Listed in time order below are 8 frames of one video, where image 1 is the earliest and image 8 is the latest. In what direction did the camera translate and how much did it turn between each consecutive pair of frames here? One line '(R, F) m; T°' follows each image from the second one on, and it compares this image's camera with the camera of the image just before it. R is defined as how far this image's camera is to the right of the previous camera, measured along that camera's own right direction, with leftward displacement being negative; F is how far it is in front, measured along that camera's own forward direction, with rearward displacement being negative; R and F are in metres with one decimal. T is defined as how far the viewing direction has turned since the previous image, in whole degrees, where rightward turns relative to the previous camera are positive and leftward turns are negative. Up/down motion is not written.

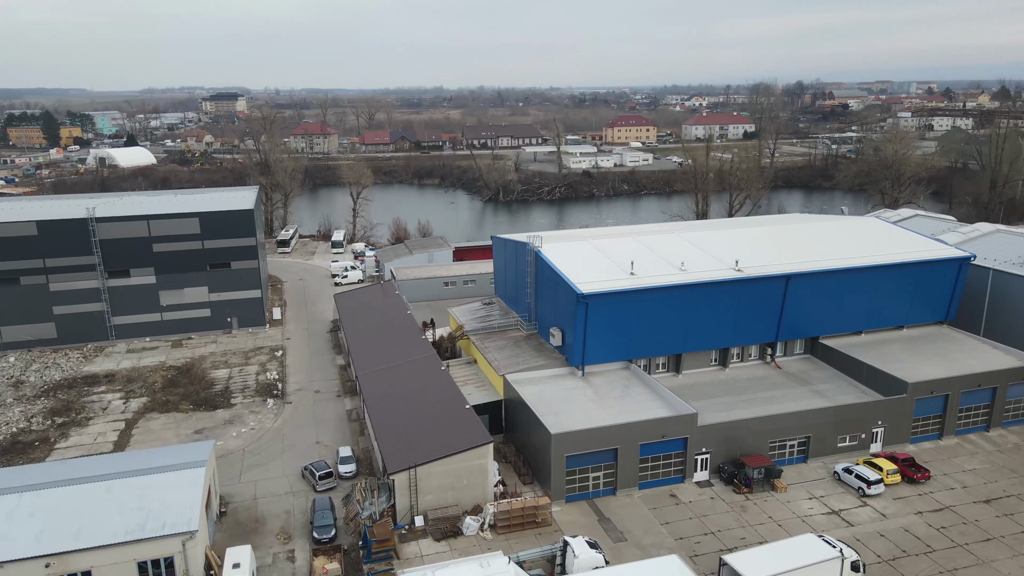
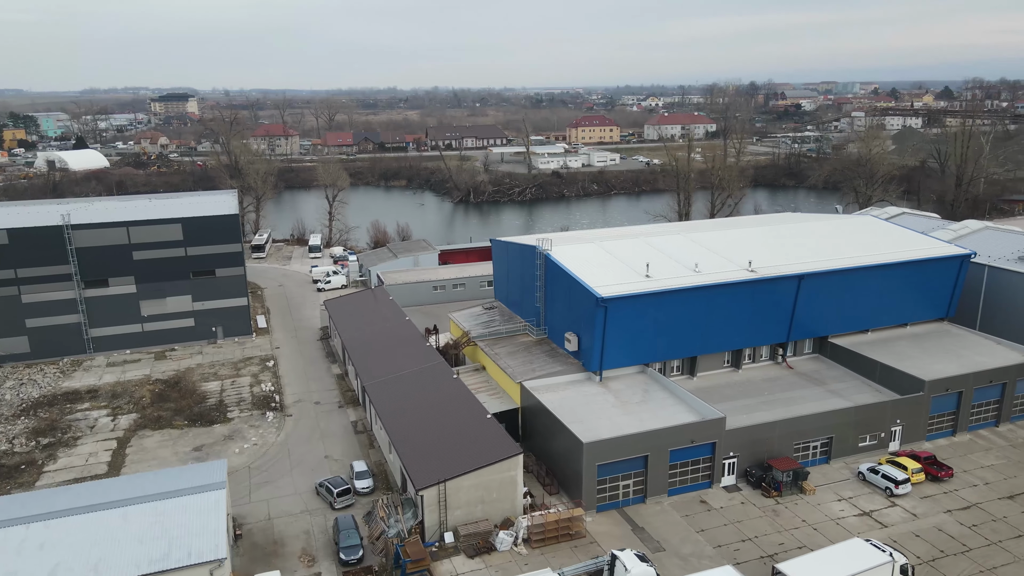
(-1.3, +0.5) m; +3°
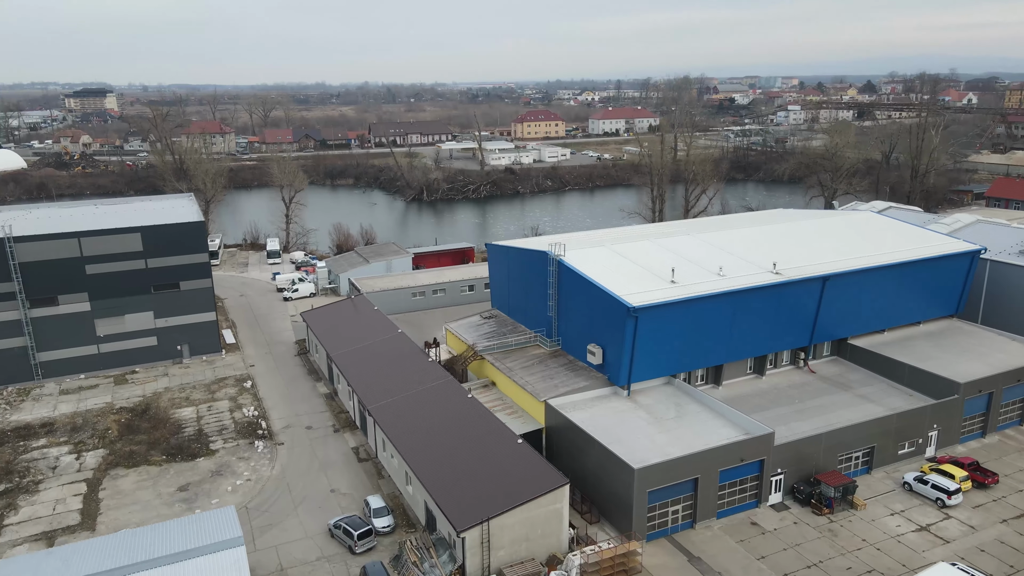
(-1.8, +1.4) m; +5°
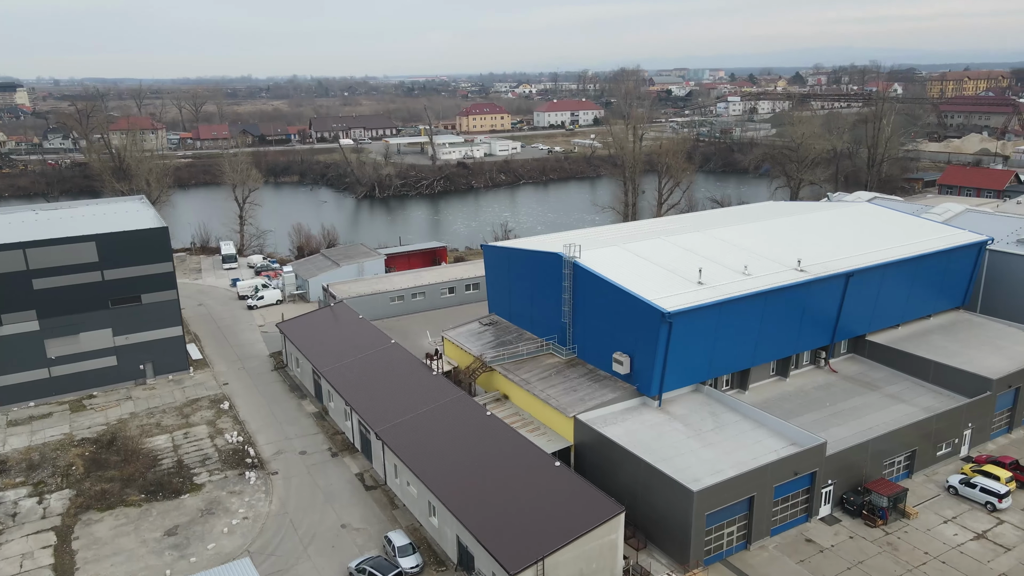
(-1.7, +1.4) m; +5°
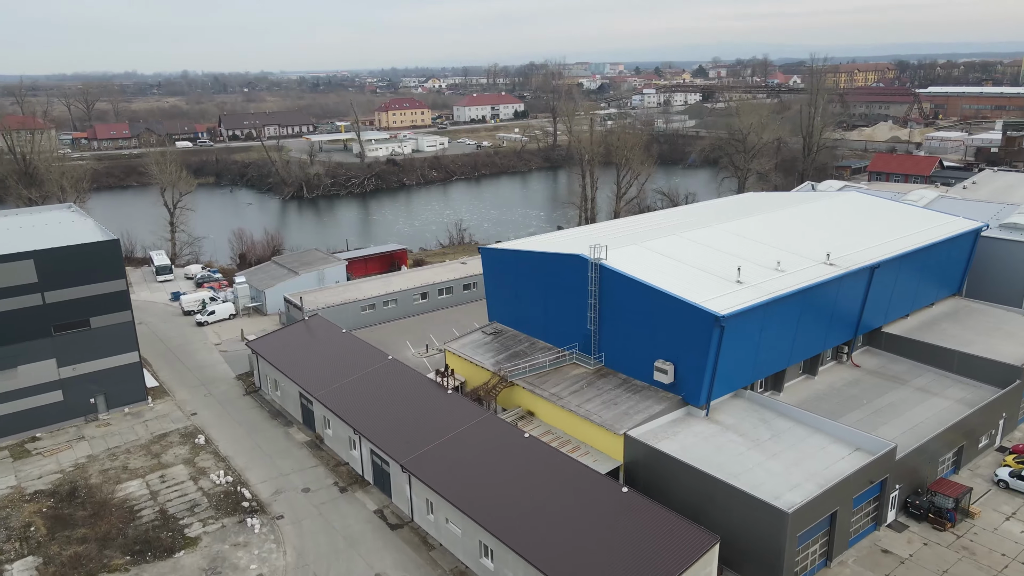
(-2.3, +1.5) m; +7°
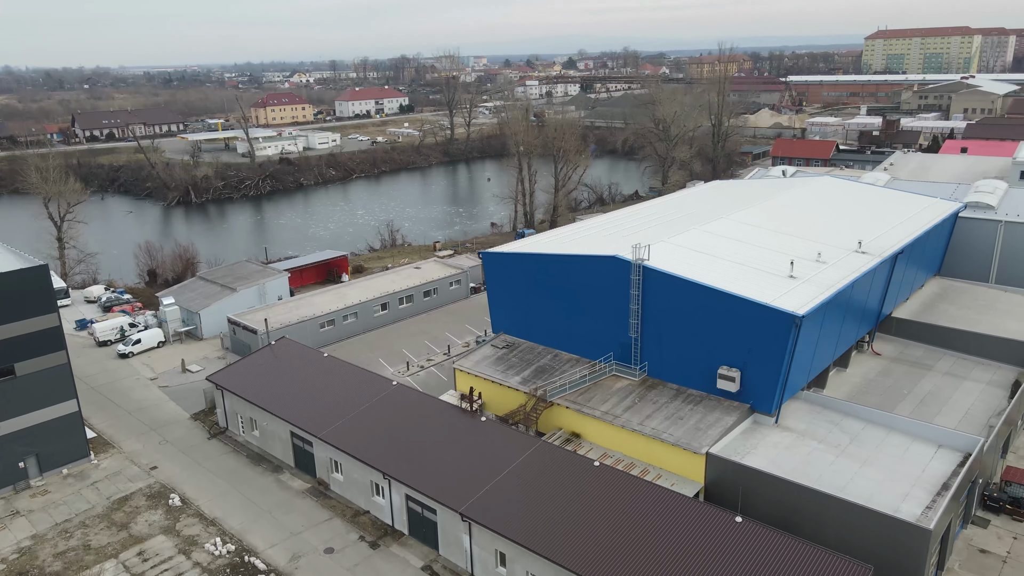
(-3.0, +2.0) m; +10°
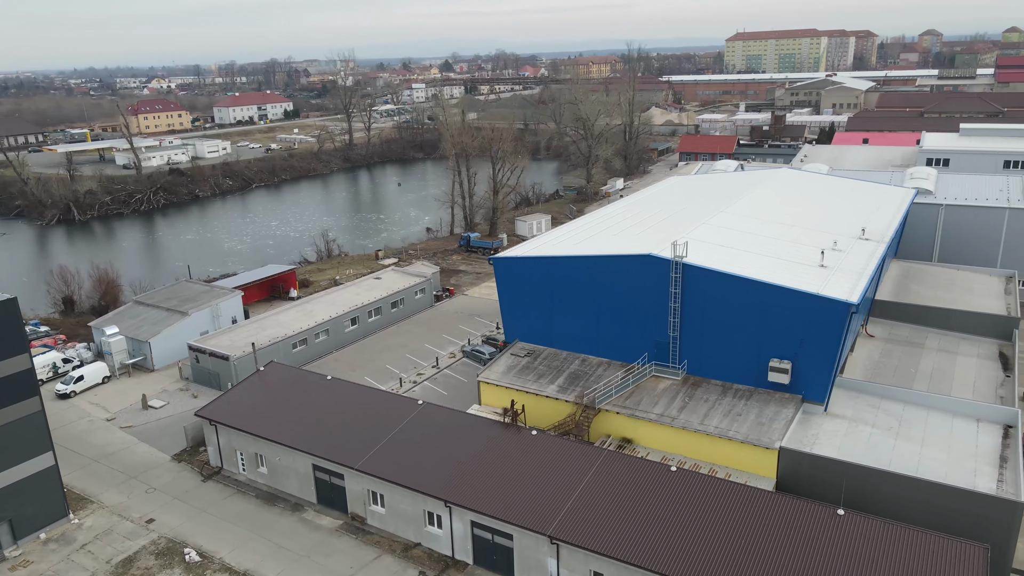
(-2.9, +0.9) m; +9°
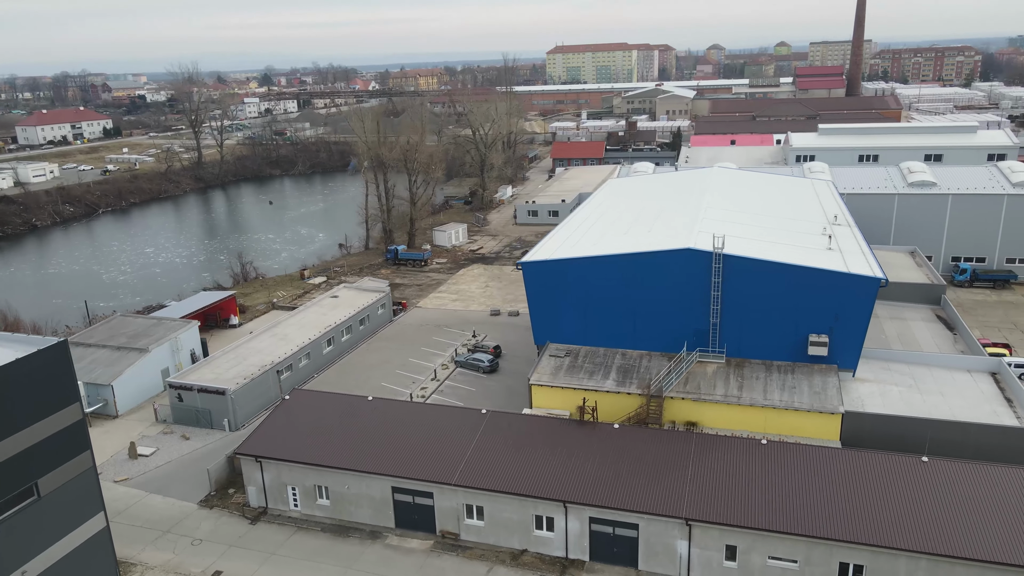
(-4.4, +0.3) m; +14°
